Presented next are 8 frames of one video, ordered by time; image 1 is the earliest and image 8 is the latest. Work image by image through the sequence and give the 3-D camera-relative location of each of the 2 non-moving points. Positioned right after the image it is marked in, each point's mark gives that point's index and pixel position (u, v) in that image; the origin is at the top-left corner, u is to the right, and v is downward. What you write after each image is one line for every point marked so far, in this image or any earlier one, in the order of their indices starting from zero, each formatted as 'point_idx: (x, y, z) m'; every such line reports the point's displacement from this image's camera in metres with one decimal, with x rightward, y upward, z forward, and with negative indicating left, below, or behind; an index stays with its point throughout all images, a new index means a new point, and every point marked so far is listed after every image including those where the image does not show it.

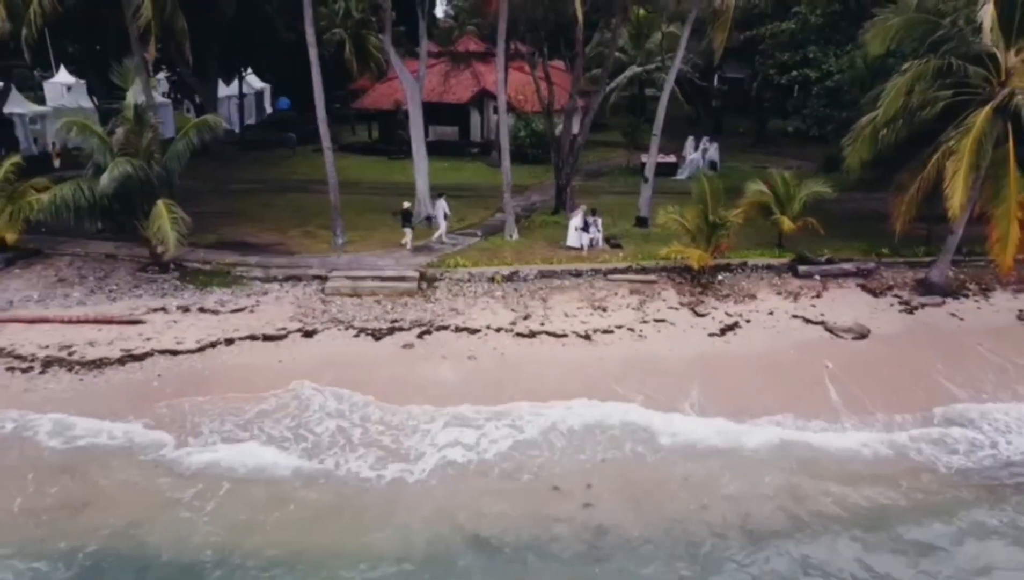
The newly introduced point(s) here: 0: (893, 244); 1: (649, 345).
0: (+9.1, +1.1, +19.2) m
1: (+2.6, -1.0, +15.2) m
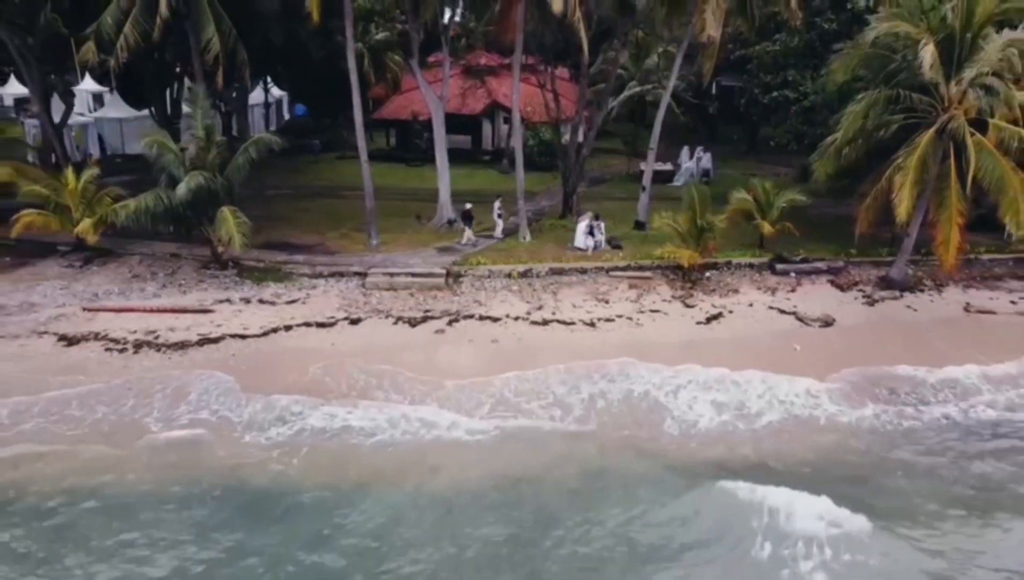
0: (+9.5, +1.2, +21.9) m
1: (+3.0, -0.9, +17.9) m
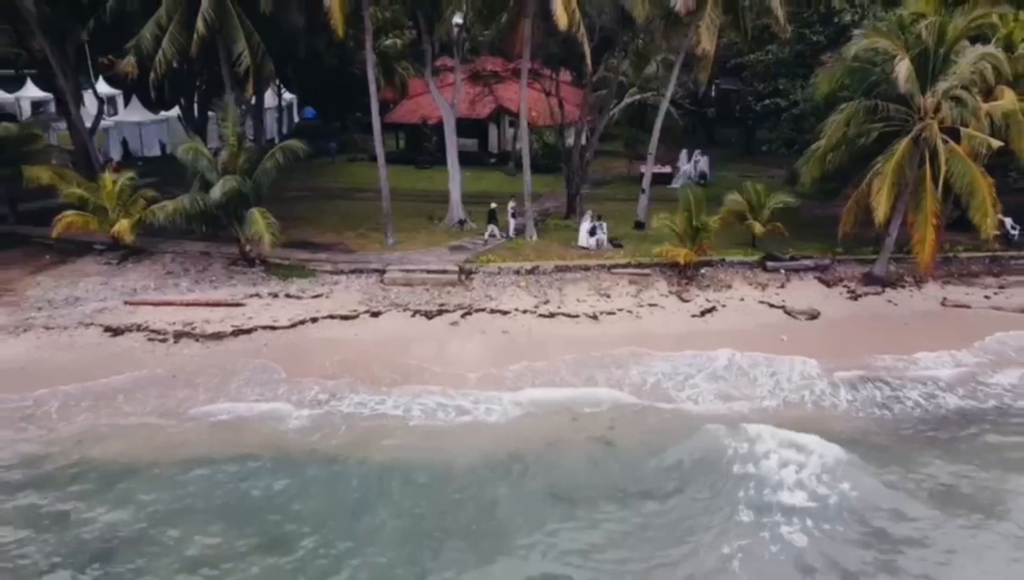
0: (+9.7, +1.3, +23.3) m
1: (+3.2, -0.8, +19.3) m
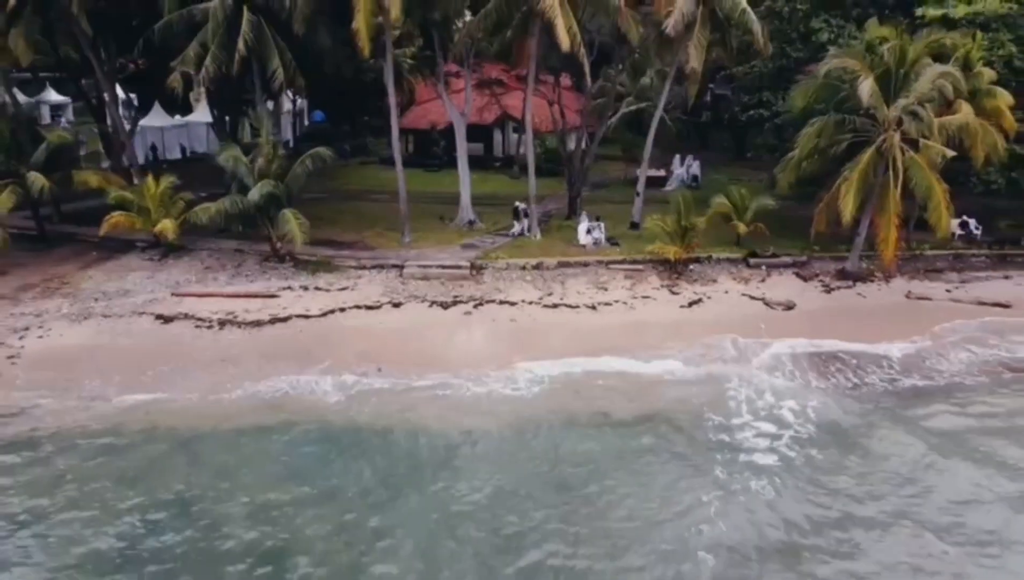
0: (+9.9, +1.5, +25.6) m
1: (+3.4, -0.6, +21.6) m
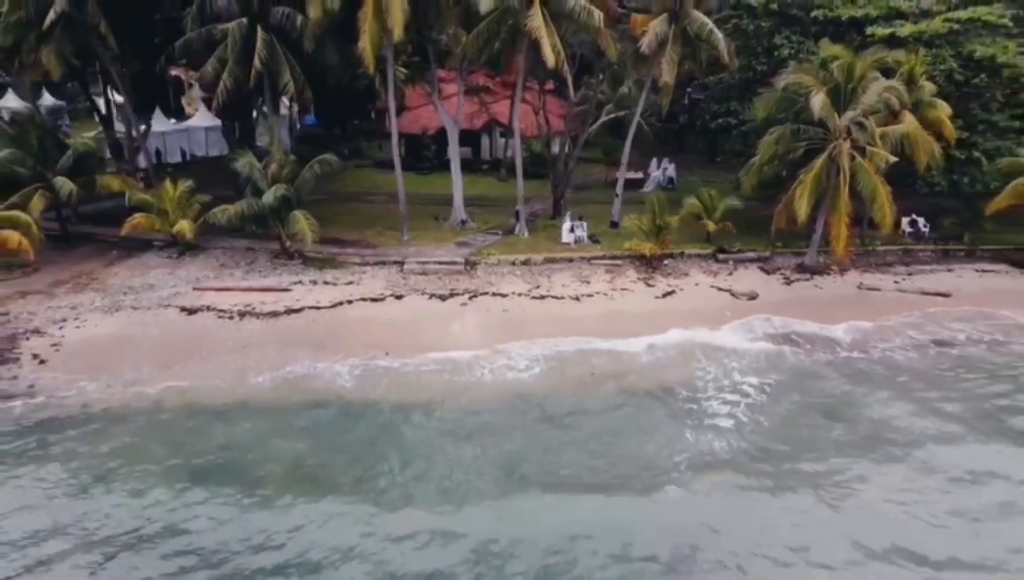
0: (+9.6, +1.8, +28.1) m
1: (+3.1, -0.4, +24.0) m
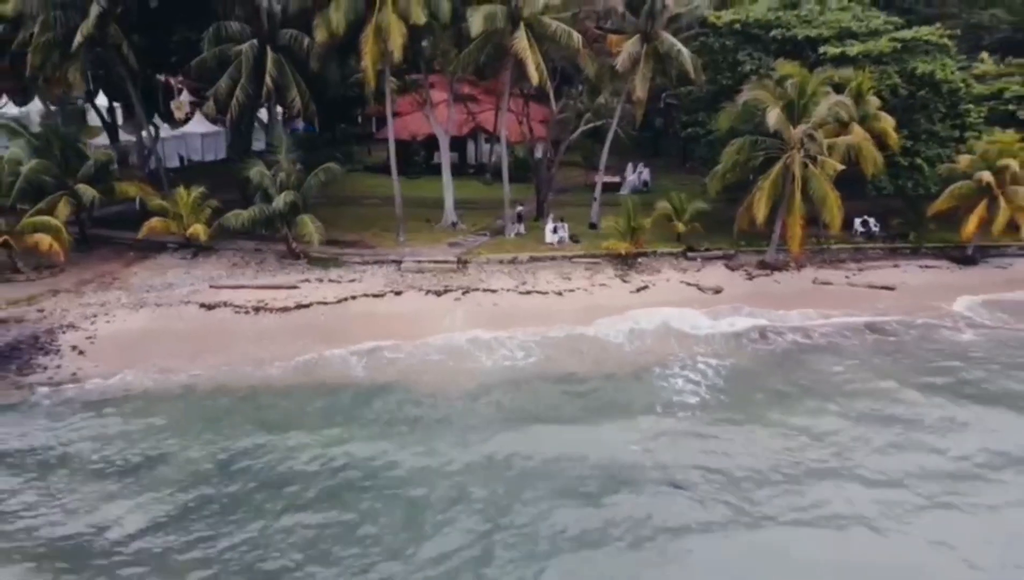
0: (+9.1, +2.0, +30.9) m
1: (+2.8, -0.3, +26.6) m
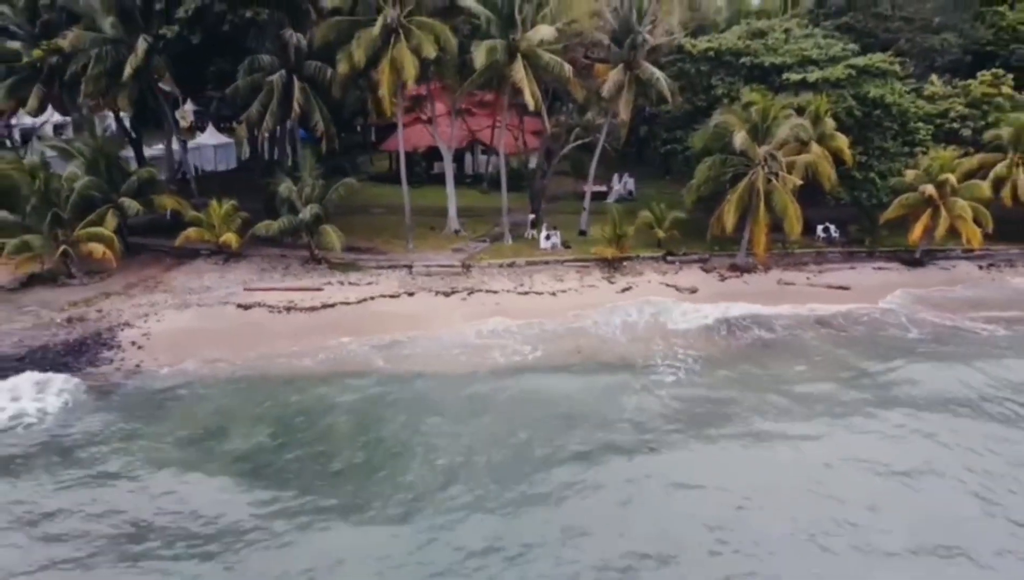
0: (+9.0, +2.0, +34.5) m
1: (+2.8, -0.3, +30.2) m
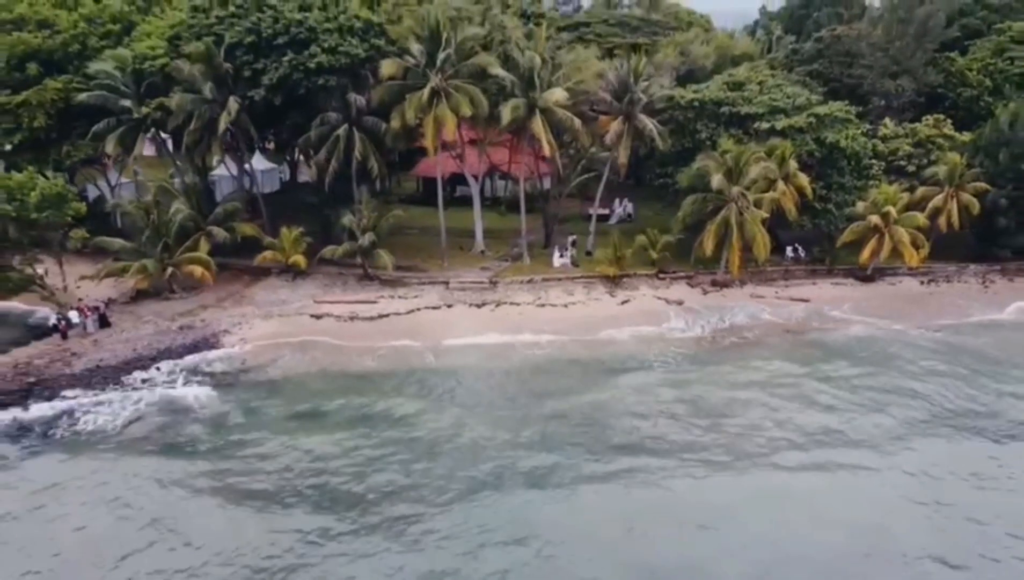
0: (+9.9, +1.4, +41.3) m
1: (+3.7, -0.9, +36.9) m
